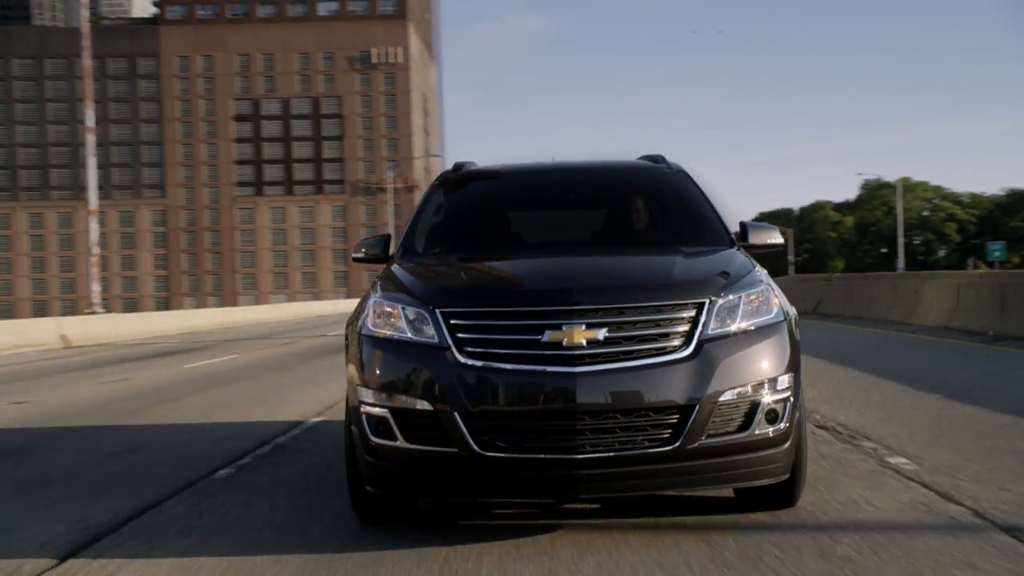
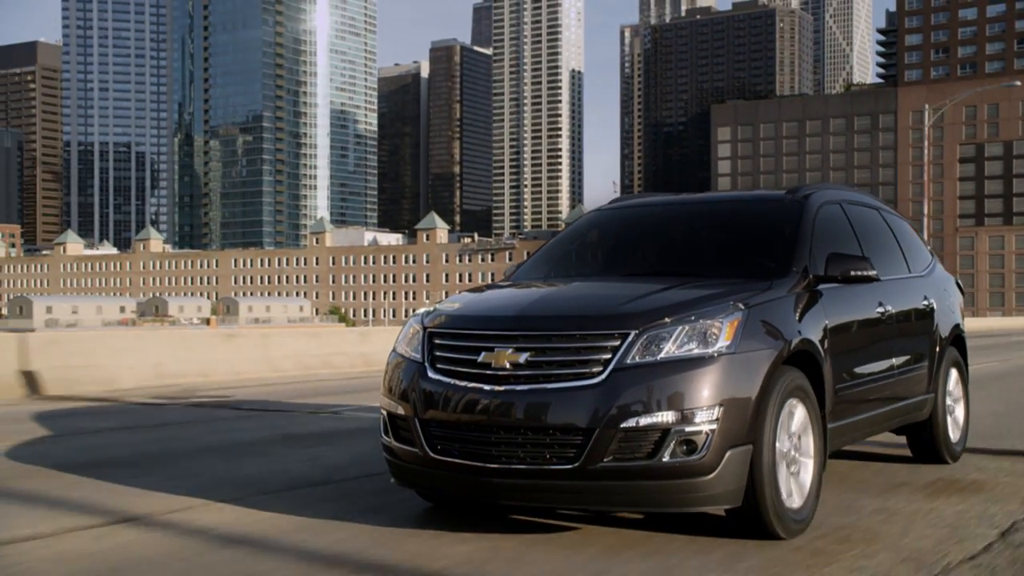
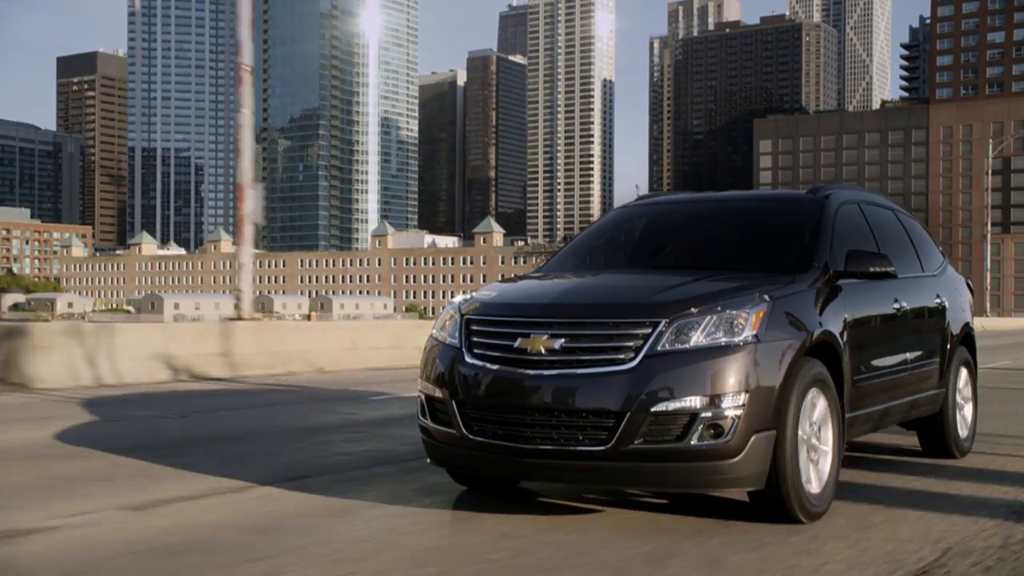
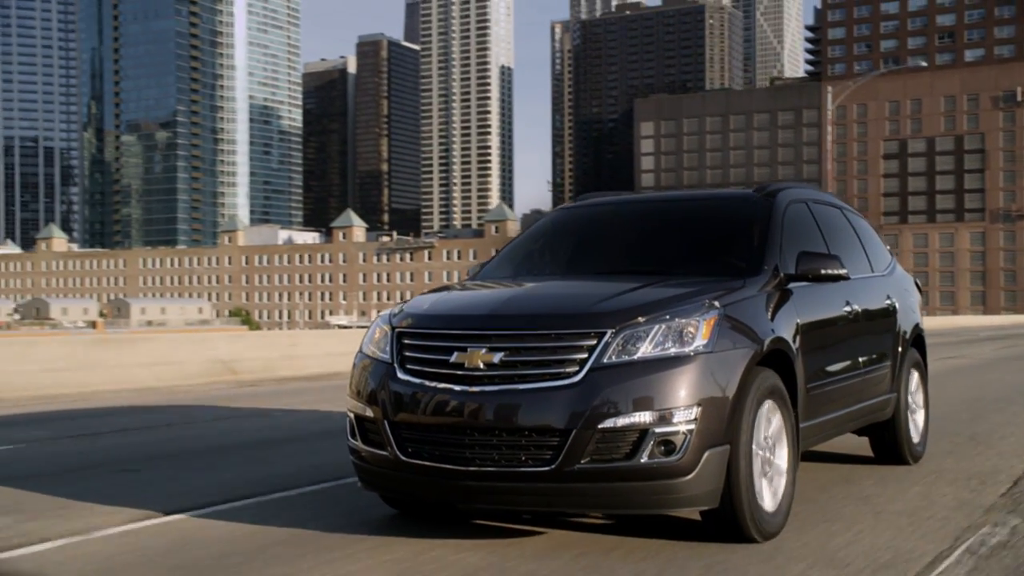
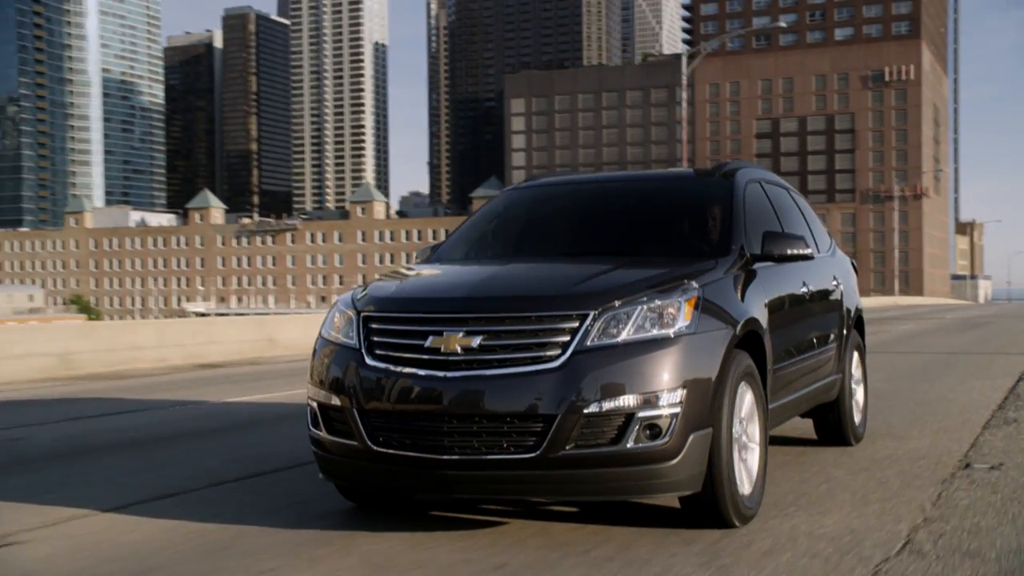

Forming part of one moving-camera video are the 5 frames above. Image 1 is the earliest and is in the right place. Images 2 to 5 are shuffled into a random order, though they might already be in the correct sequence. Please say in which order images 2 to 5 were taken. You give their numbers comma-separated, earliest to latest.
5, 4, 2, 3
